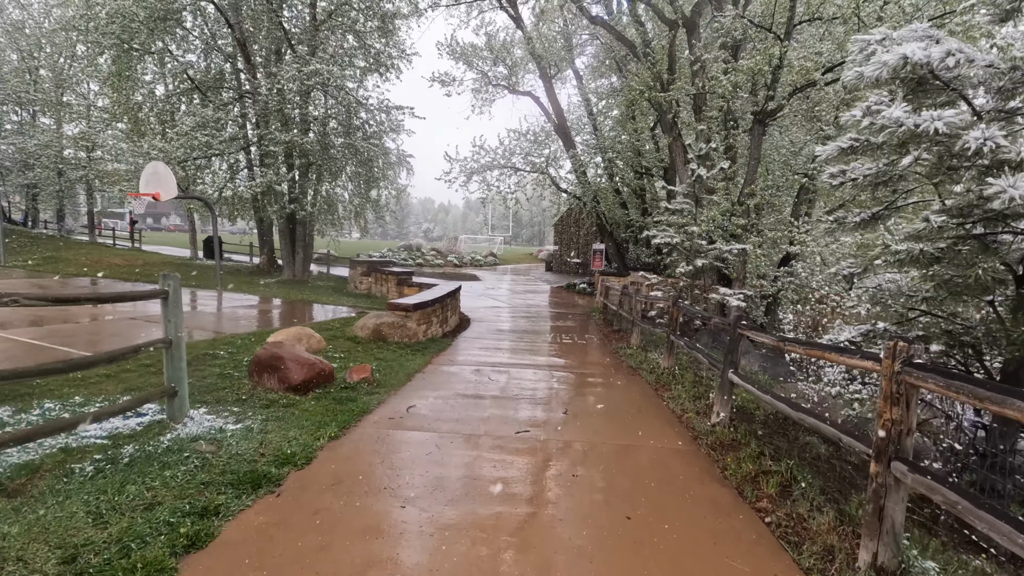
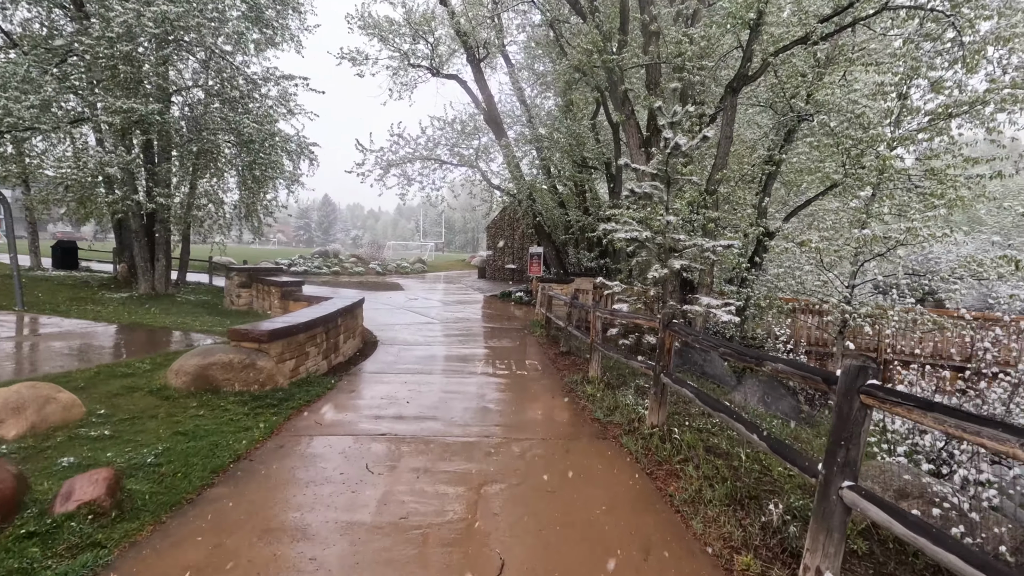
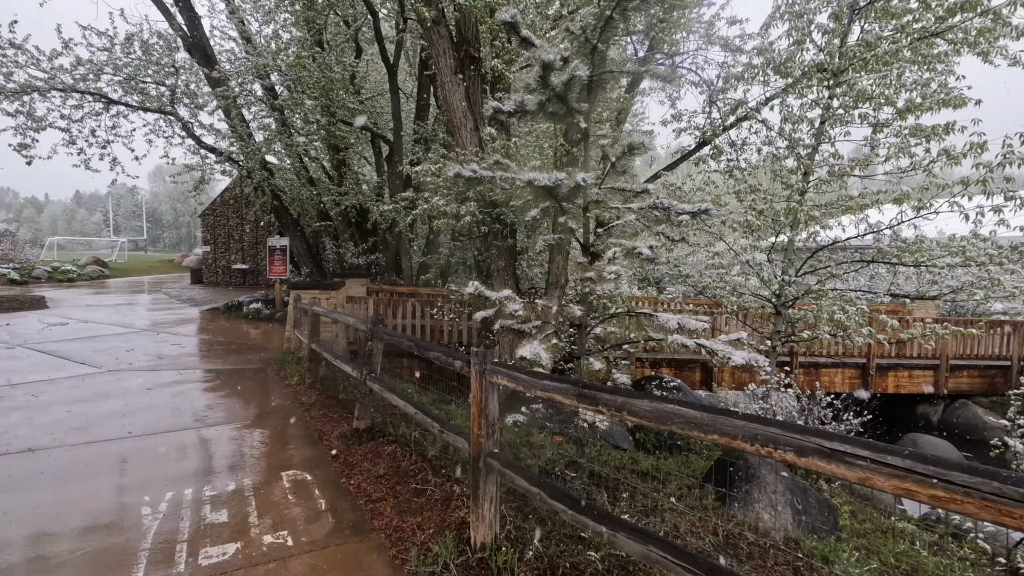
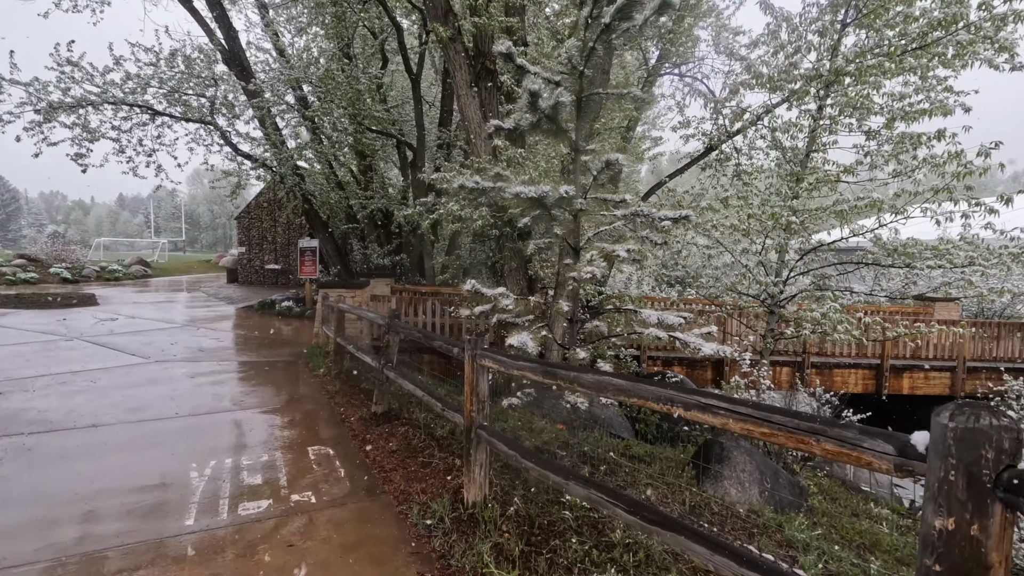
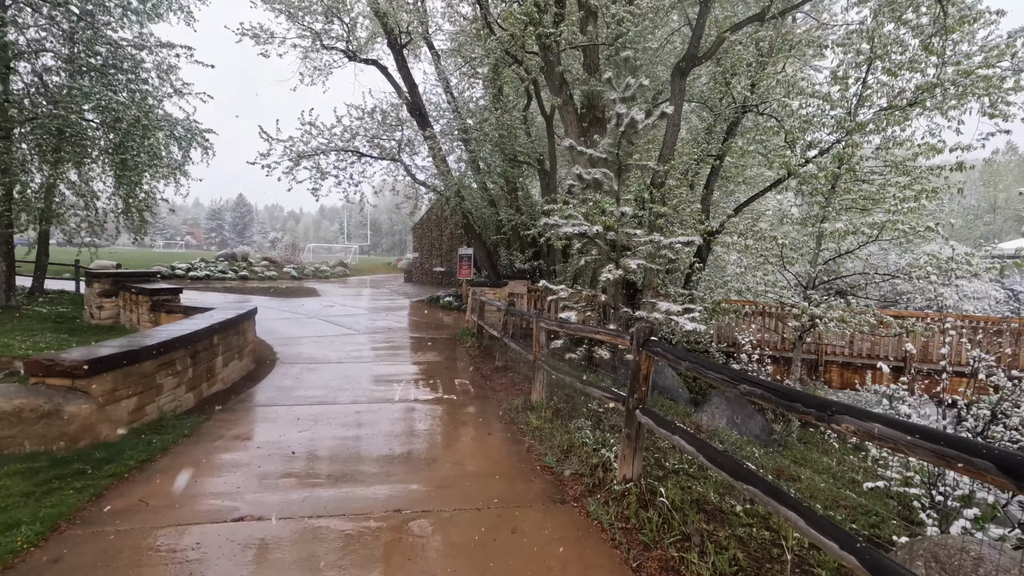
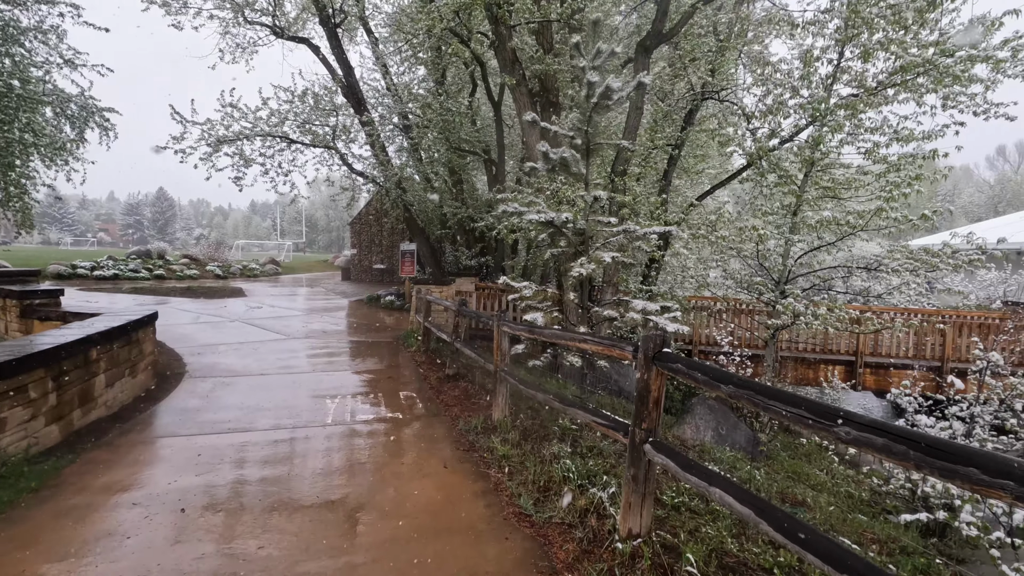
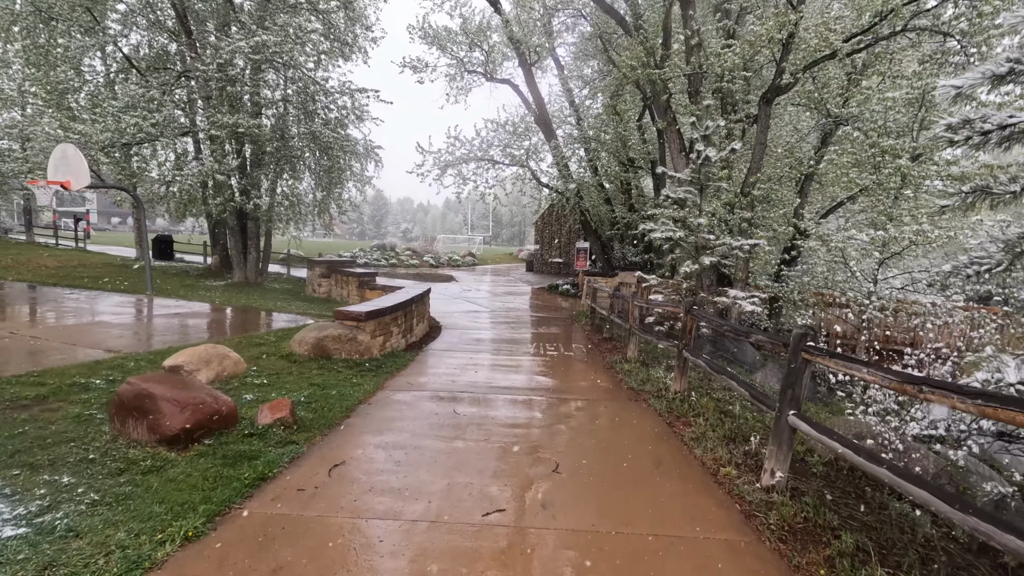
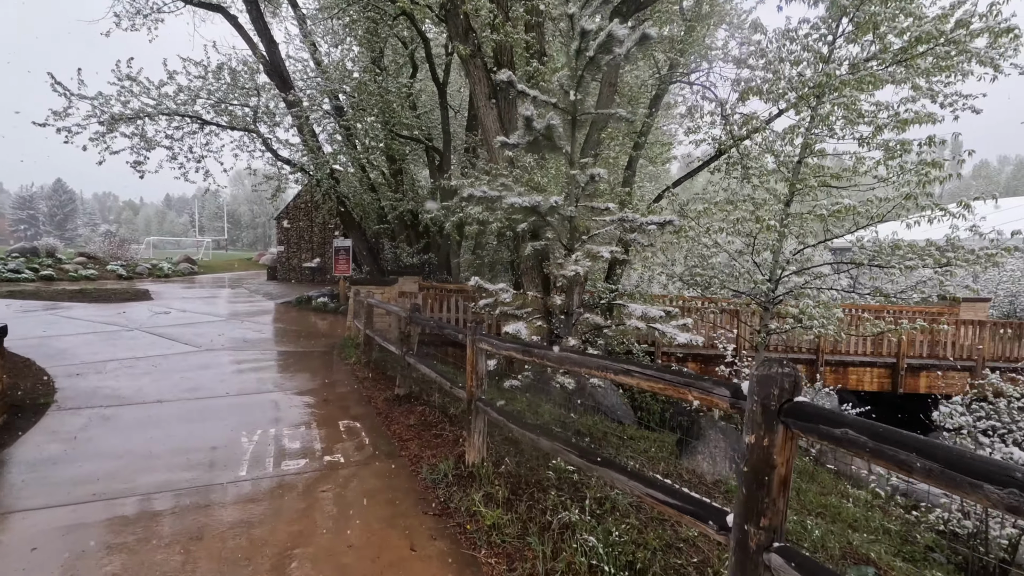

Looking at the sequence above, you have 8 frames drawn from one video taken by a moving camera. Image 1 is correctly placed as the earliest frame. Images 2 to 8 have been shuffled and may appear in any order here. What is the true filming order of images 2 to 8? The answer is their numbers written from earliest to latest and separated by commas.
7, 2, 5, 6, 8, 4, 3
